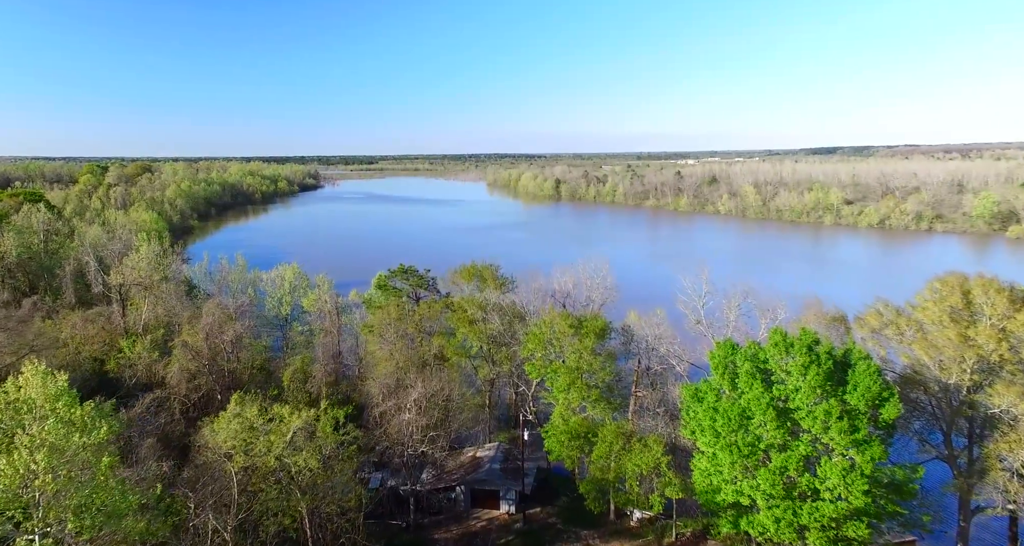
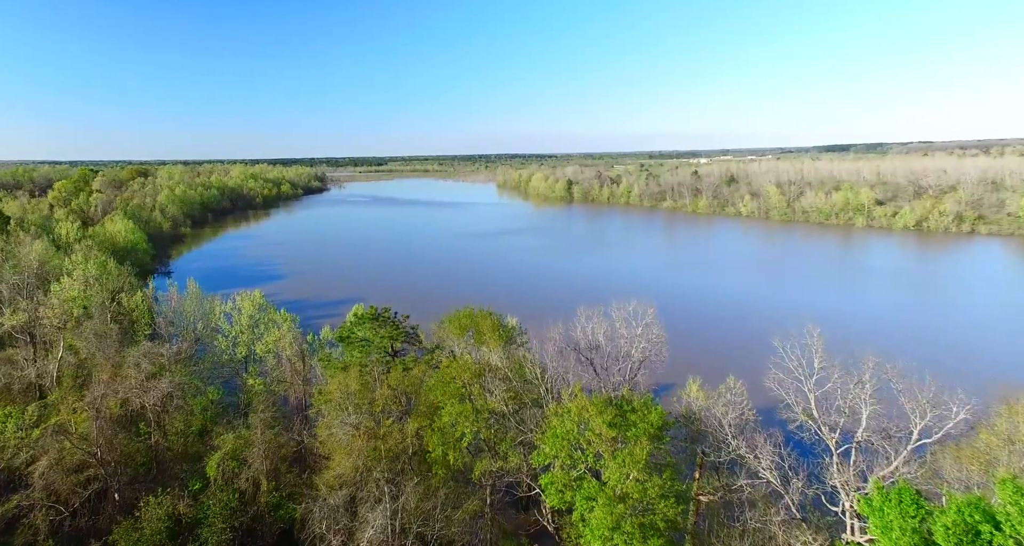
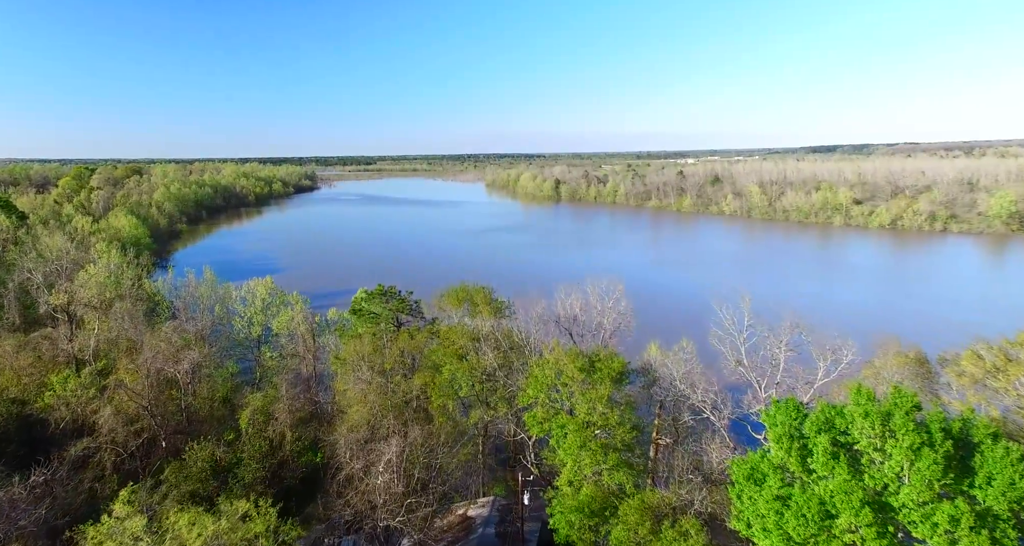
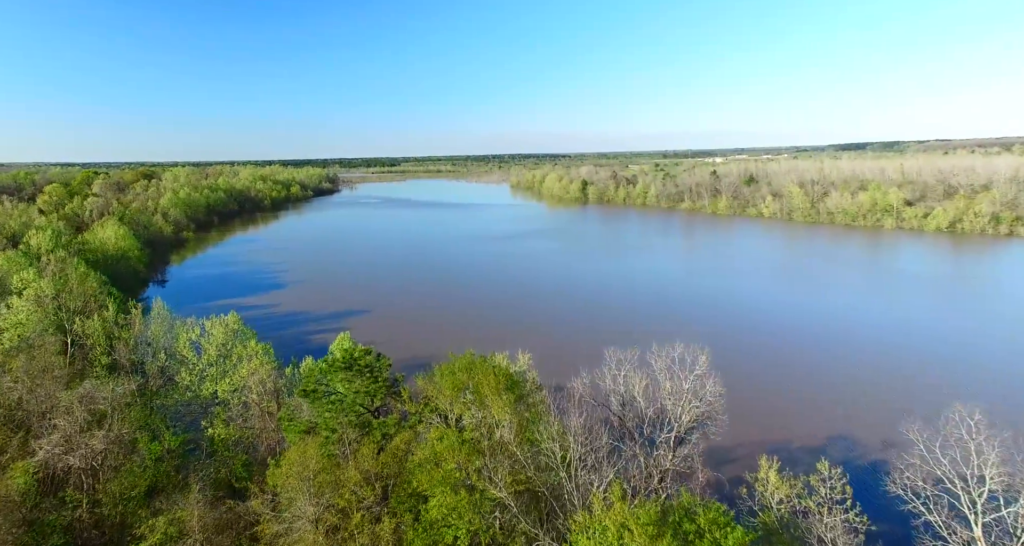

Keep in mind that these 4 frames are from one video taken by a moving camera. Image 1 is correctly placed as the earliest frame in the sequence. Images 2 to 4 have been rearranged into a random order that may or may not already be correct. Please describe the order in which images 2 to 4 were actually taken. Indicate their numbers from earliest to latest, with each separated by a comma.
3, 2, 4
